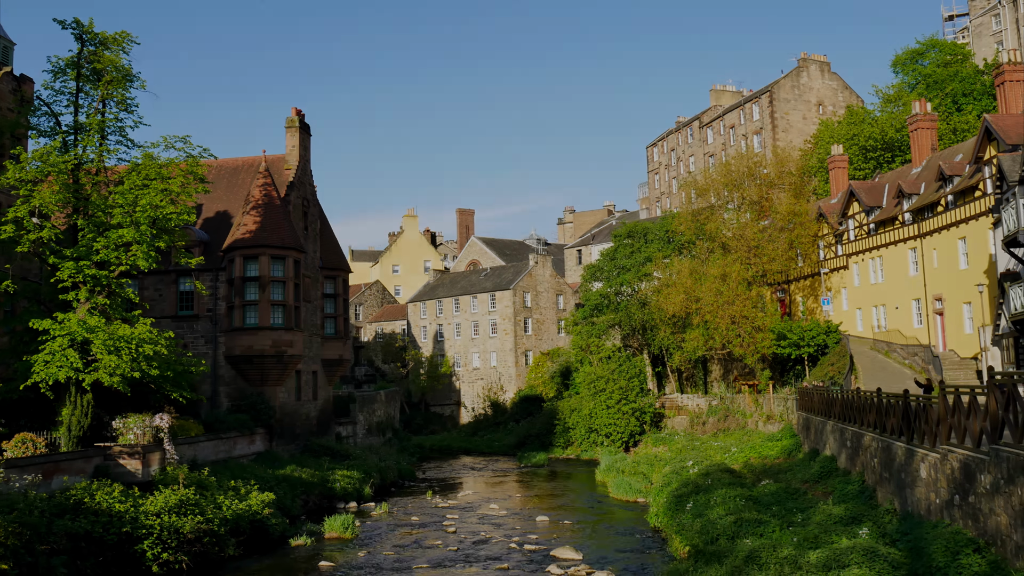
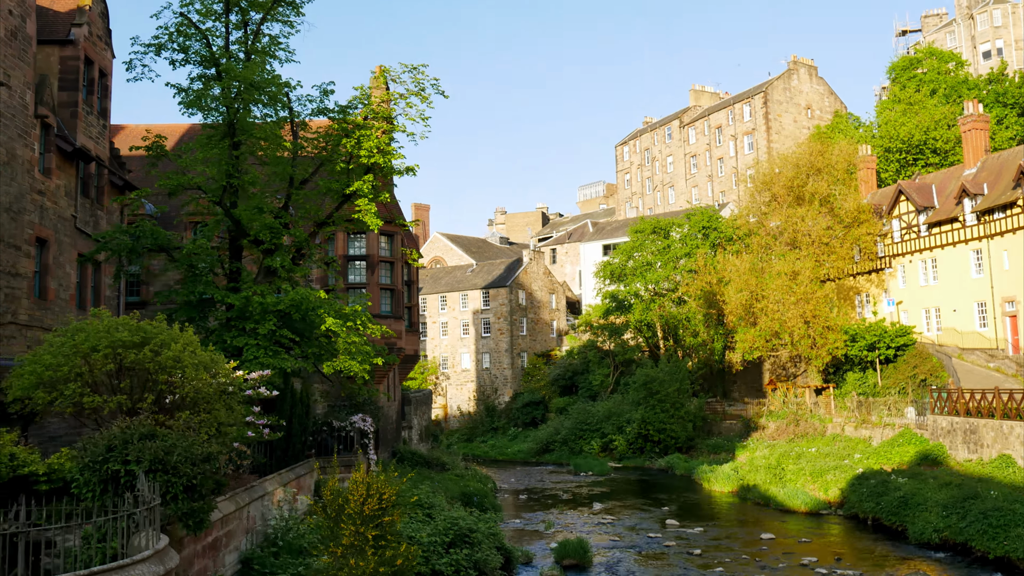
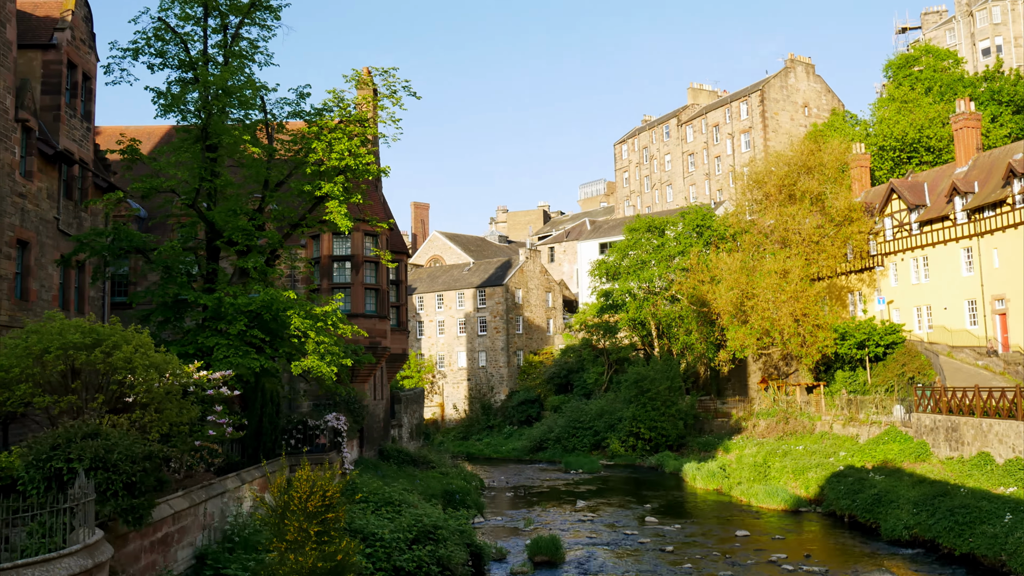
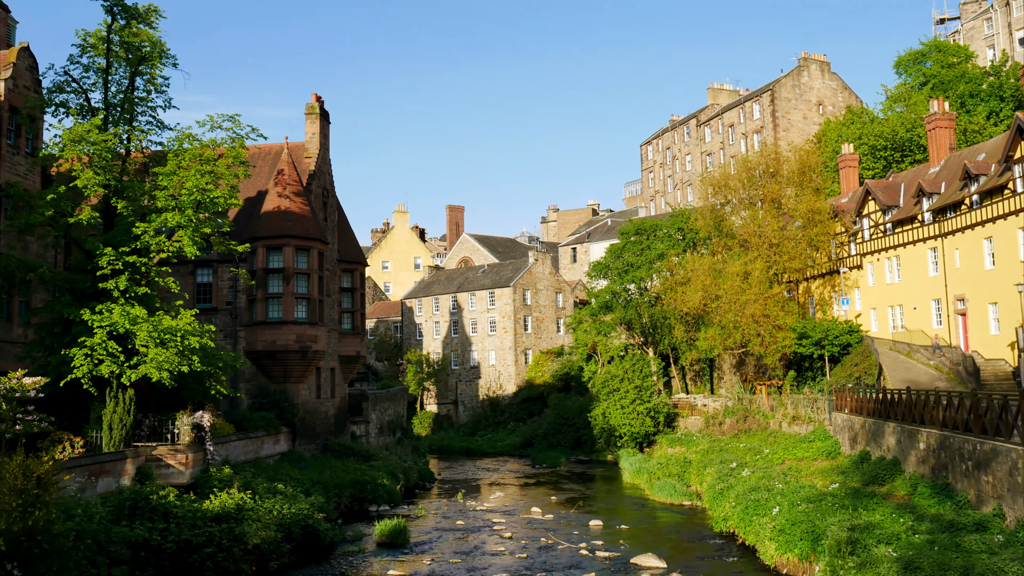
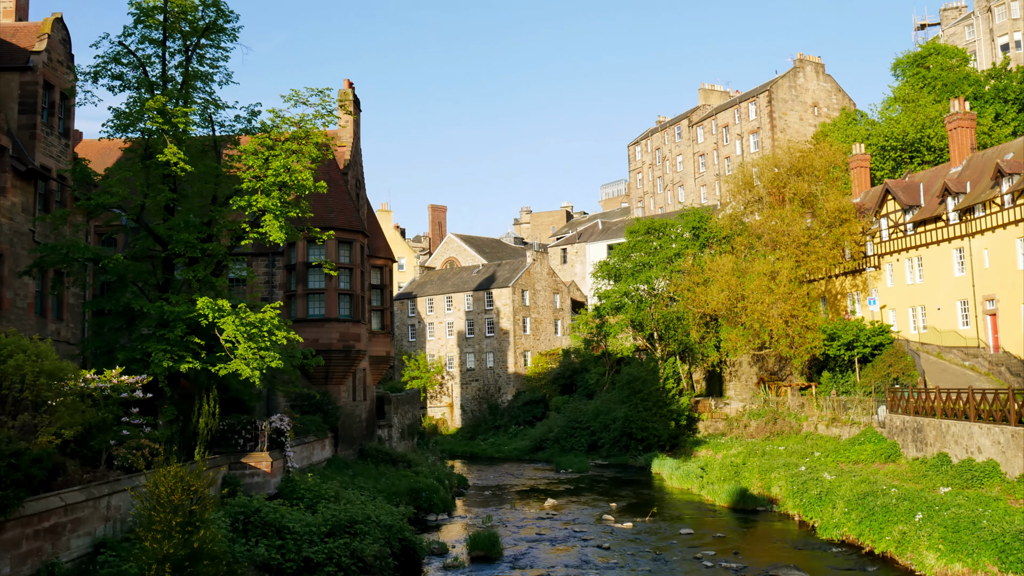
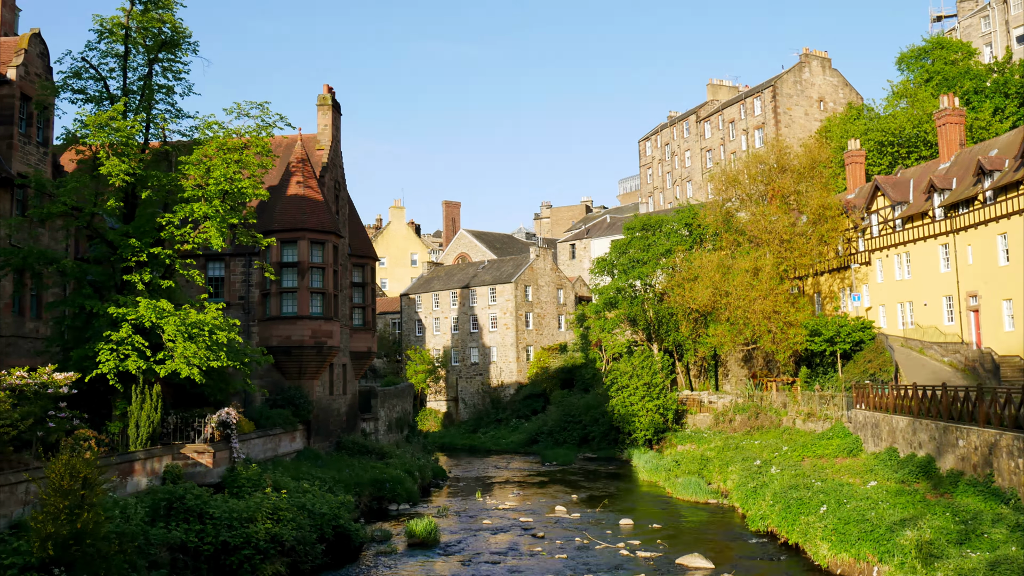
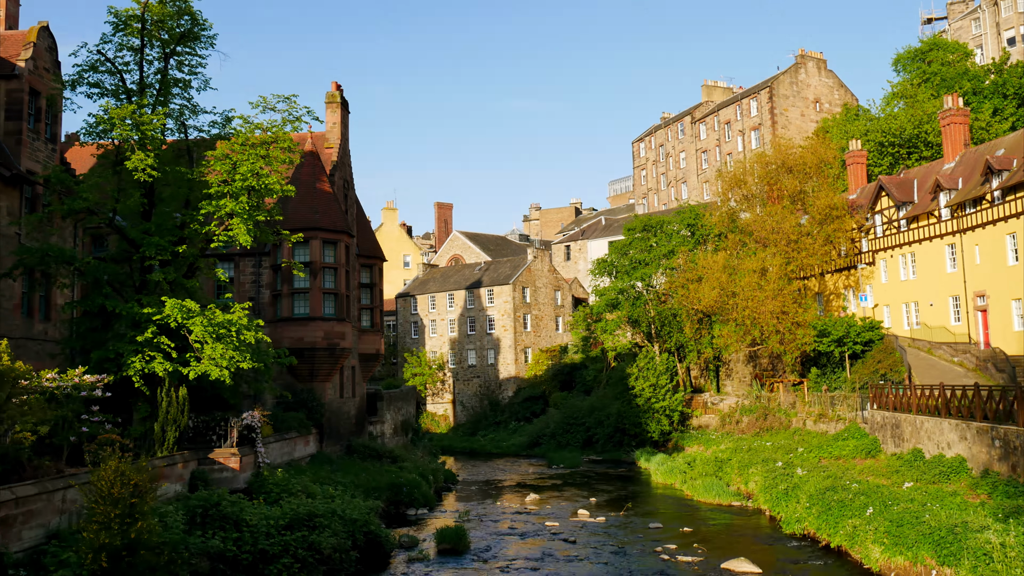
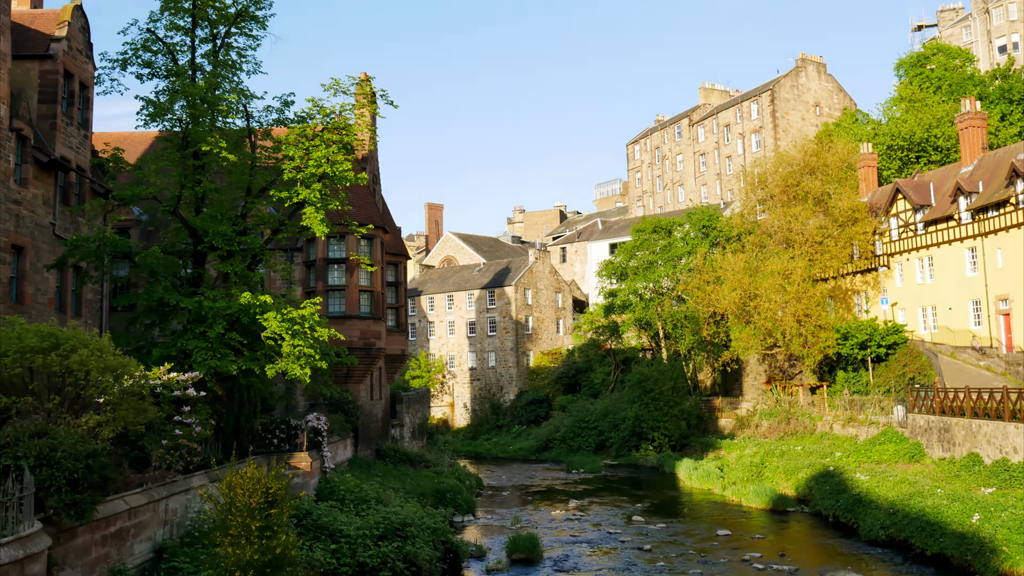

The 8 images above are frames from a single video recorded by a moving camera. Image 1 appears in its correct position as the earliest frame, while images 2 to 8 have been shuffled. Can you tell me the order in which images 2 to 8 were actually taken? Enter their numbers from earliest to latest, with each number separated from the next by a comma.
4, 6, 7, 5, 8, 3, 2
